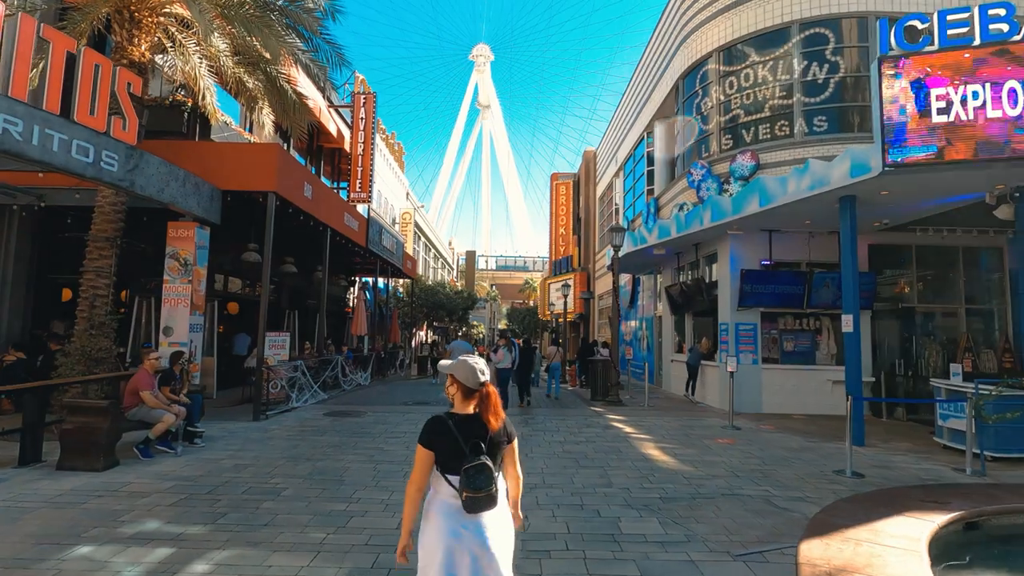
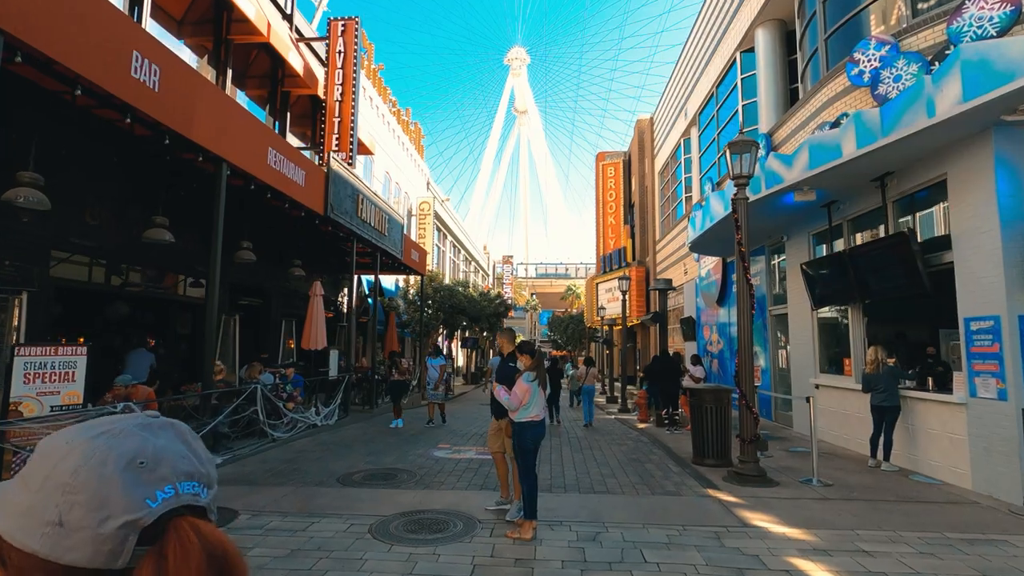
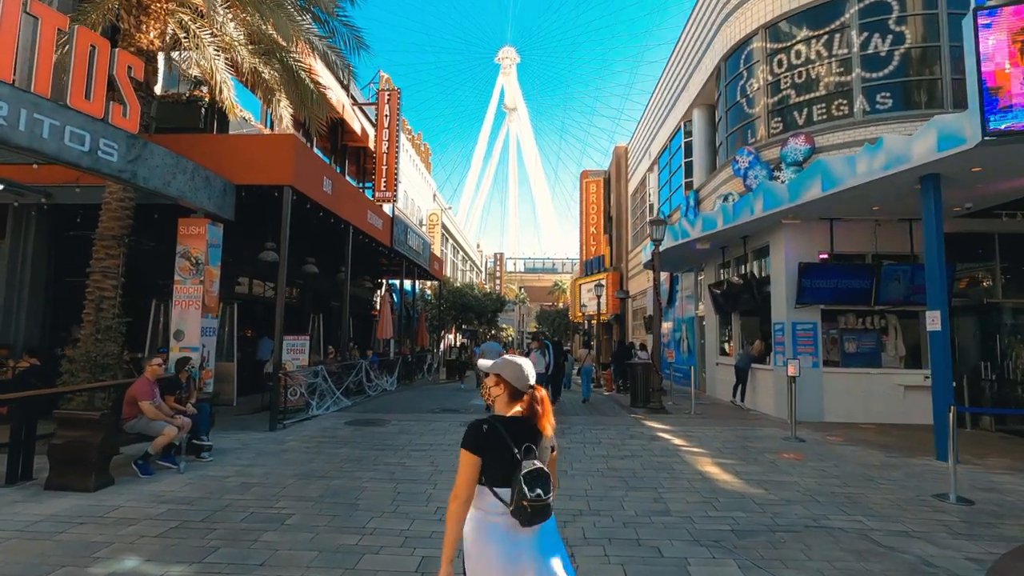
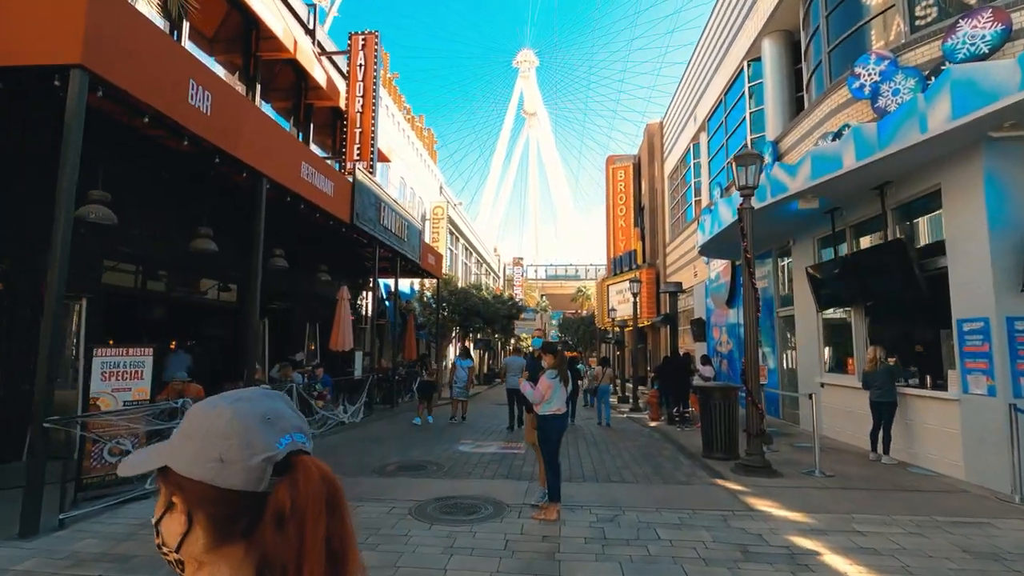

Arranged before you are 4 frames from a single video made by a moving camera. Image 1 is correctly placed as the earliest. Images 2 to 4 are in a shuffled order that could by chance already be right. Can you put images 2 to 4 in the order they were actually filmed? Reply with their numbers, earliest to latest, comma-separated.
3, 4, 2
